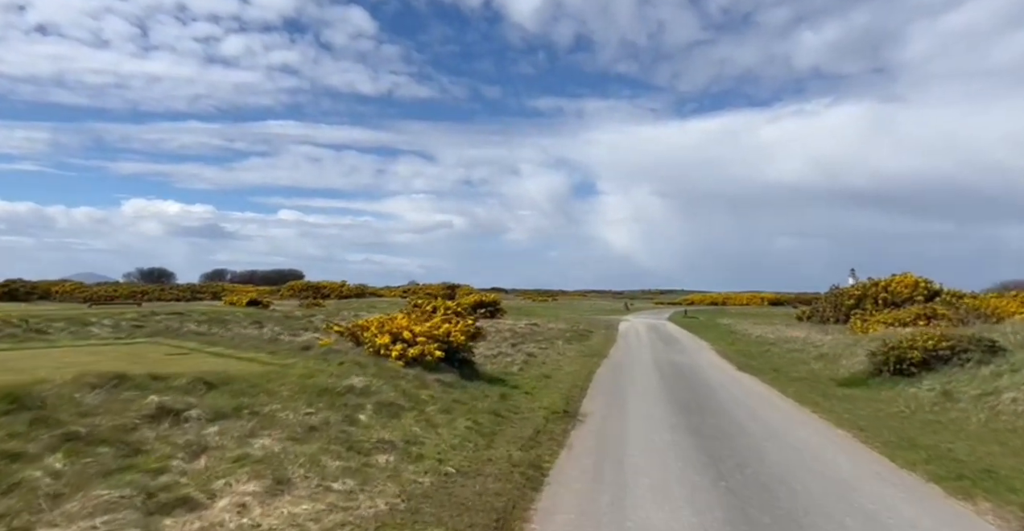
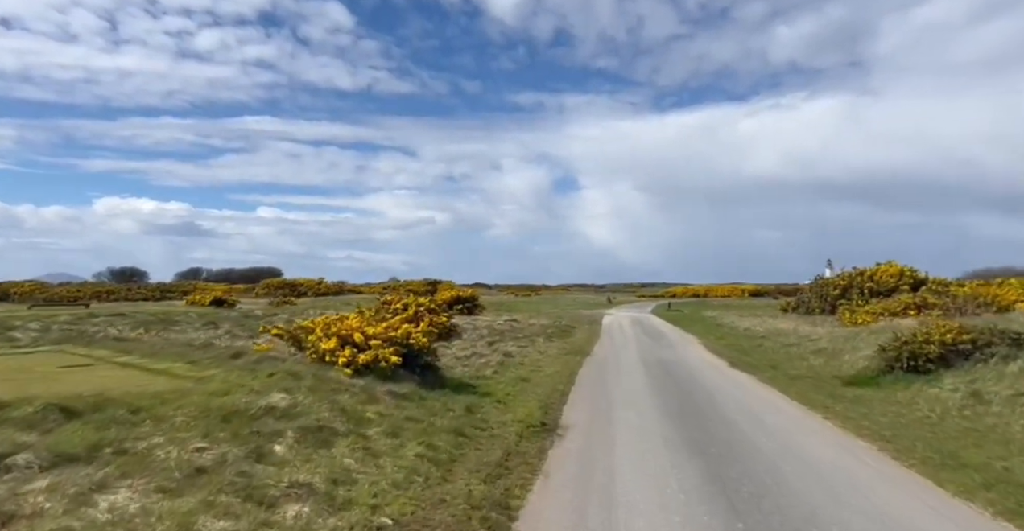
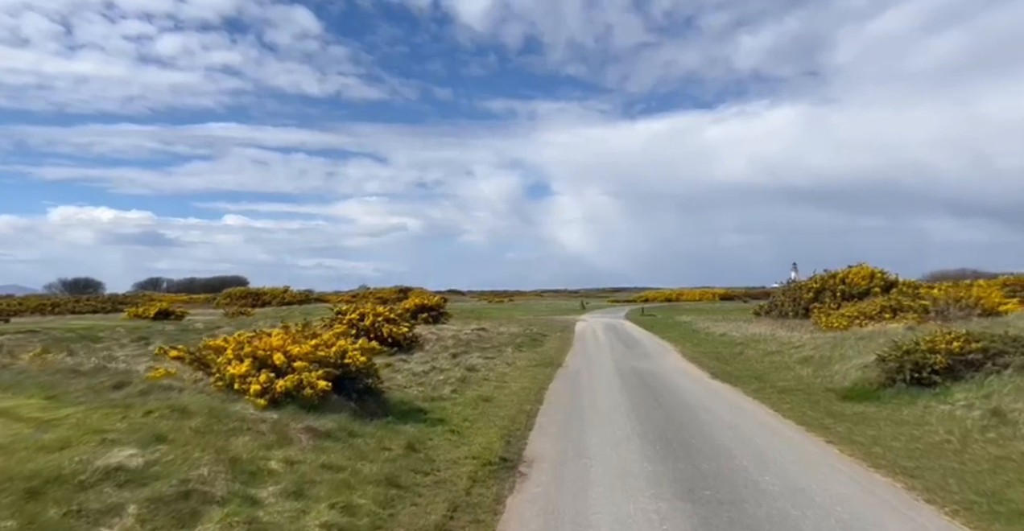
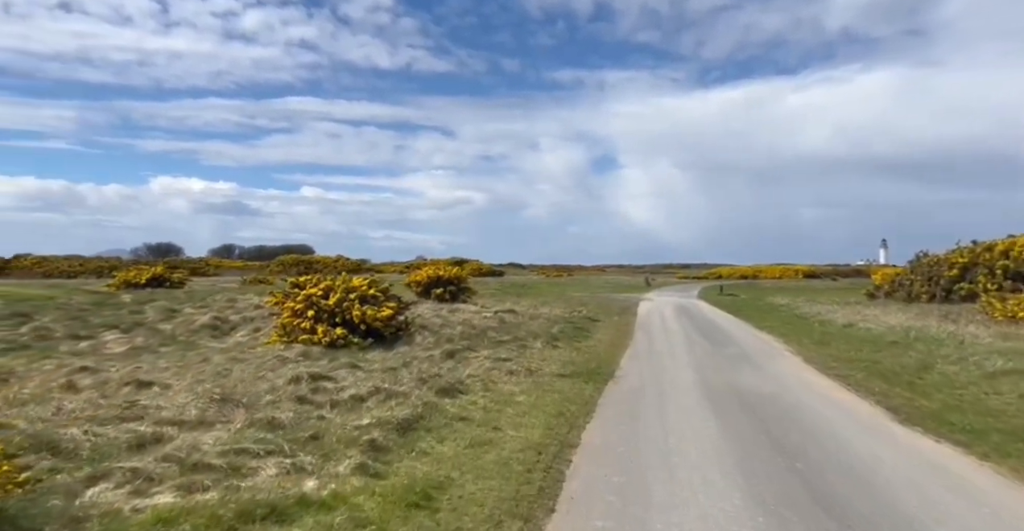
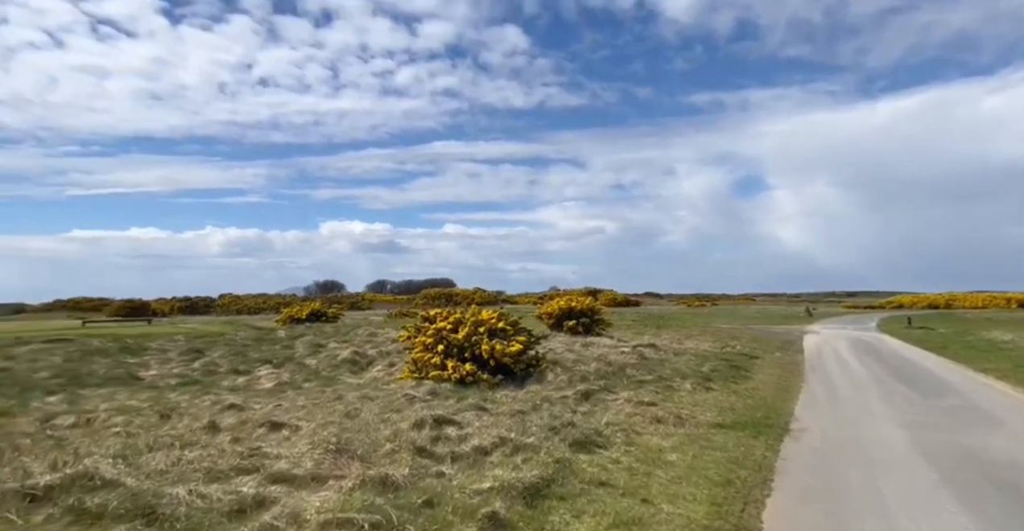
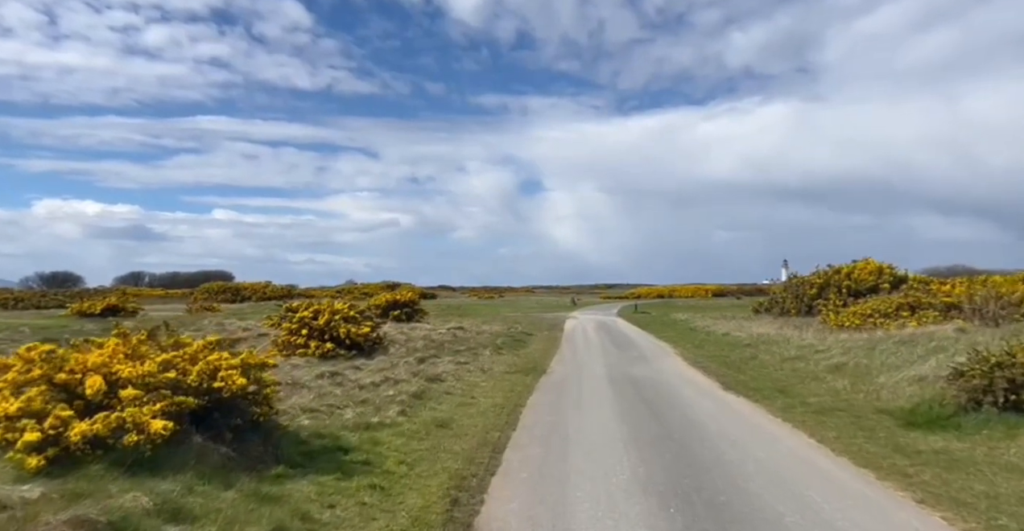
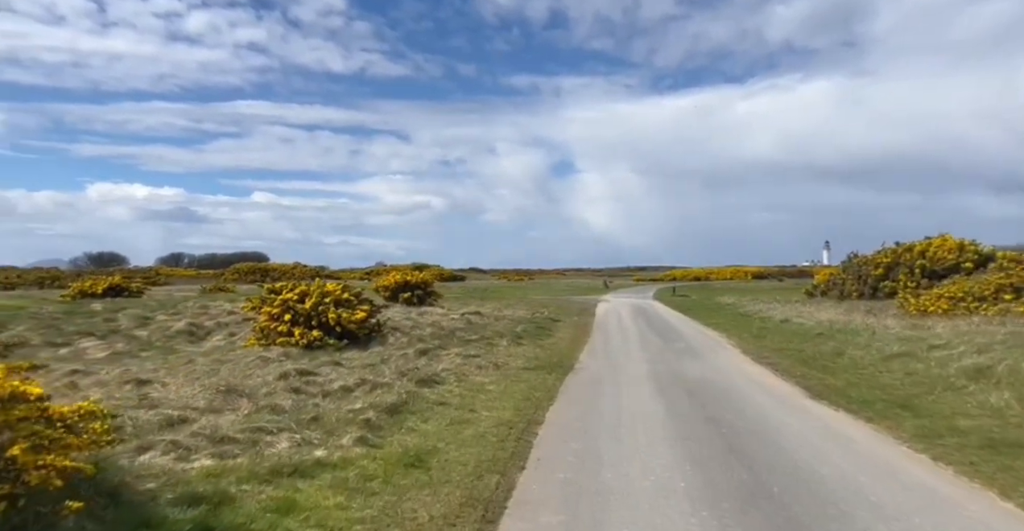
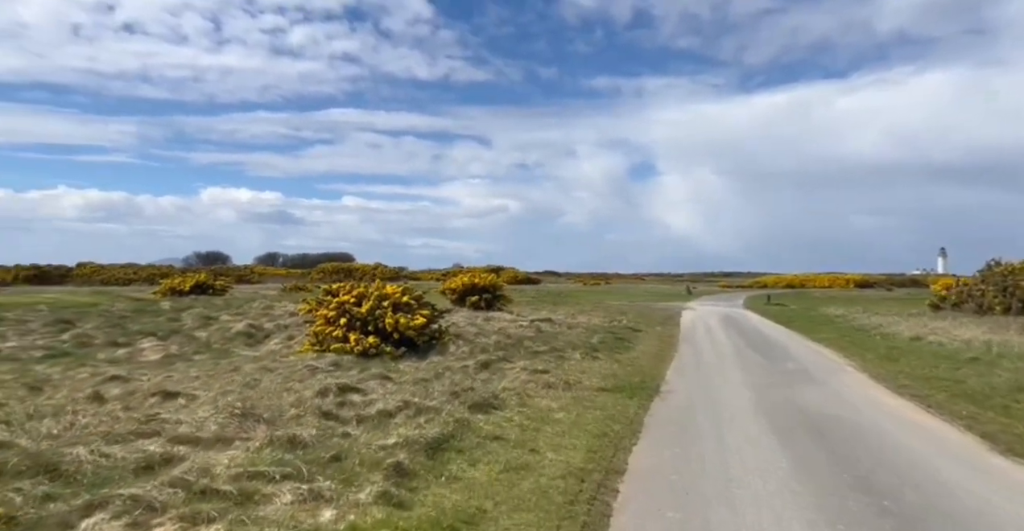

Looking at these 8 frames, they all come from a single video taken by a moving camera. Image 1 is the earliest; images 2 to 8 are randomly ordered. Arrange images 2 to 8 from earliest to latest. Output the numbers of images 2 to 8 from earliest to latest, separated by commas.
2, 3, 6, 7, 4, 8, 5
